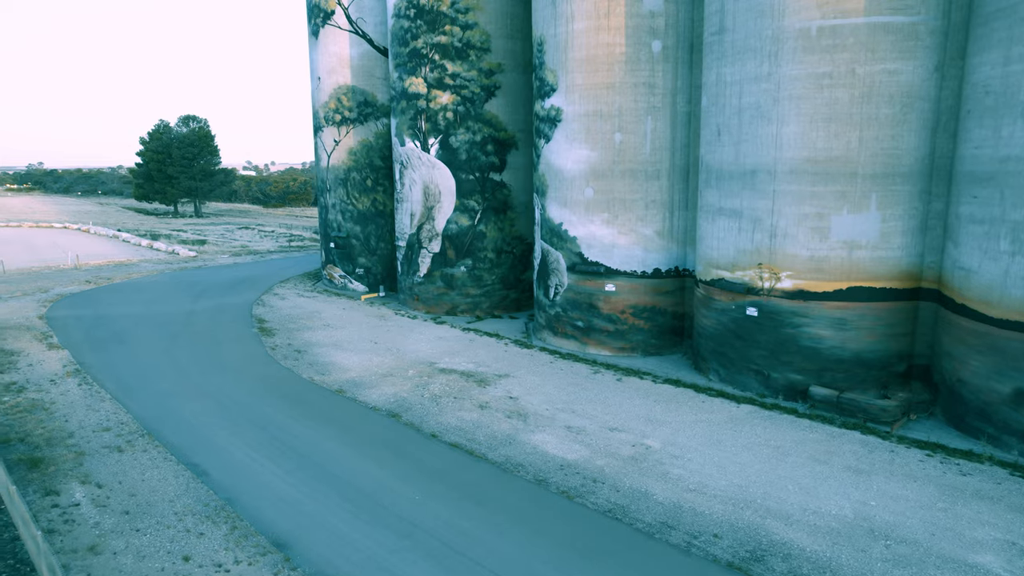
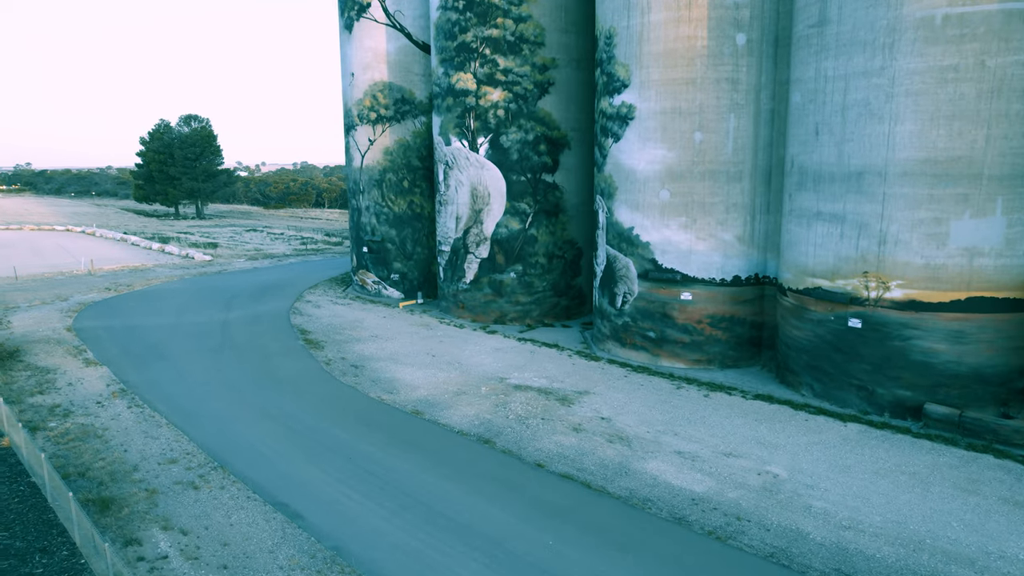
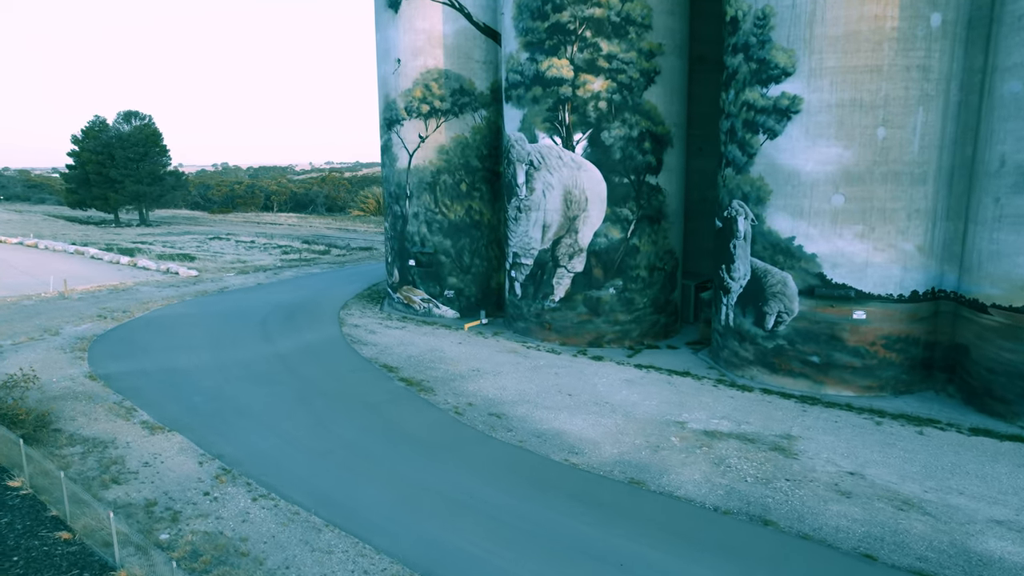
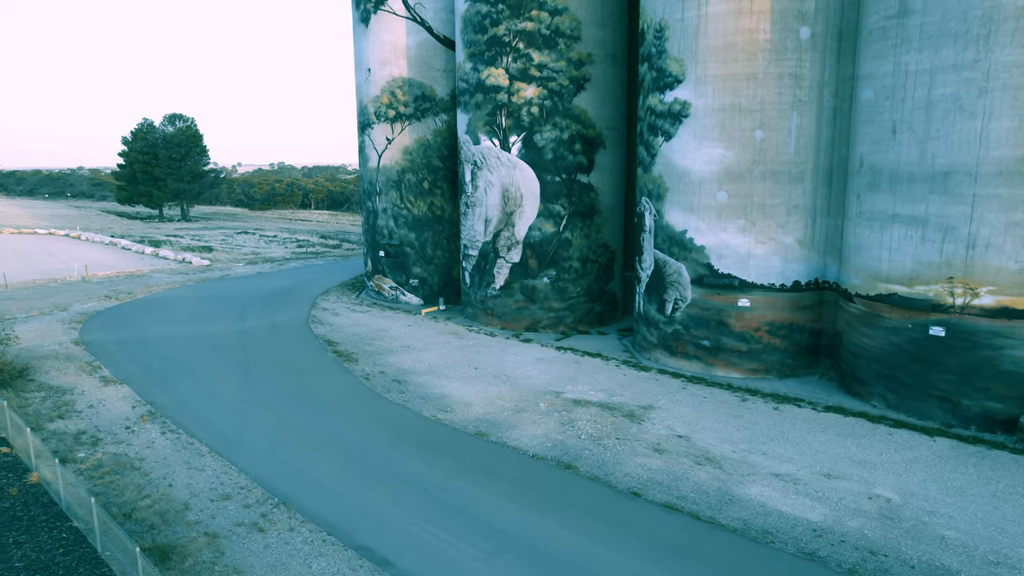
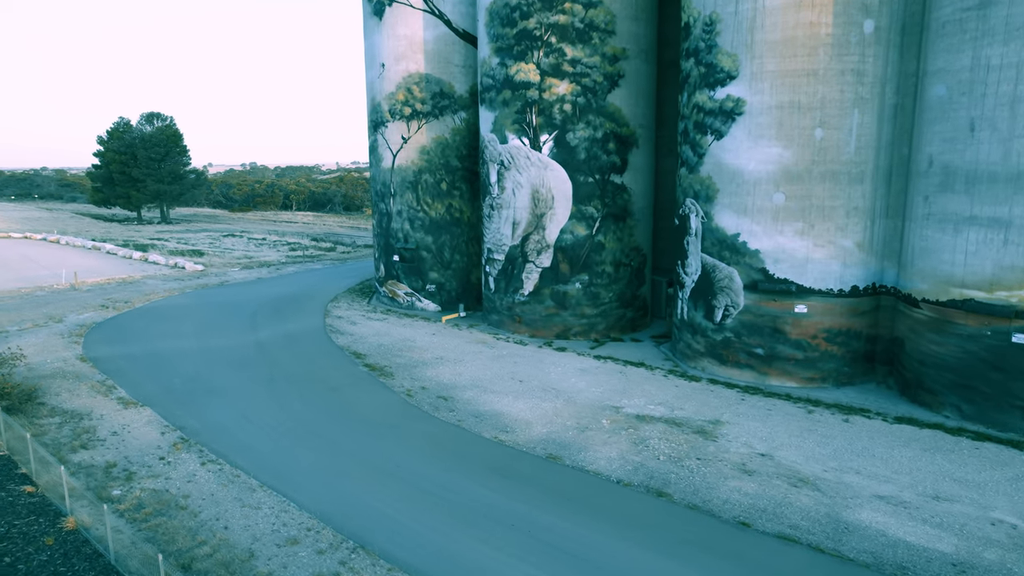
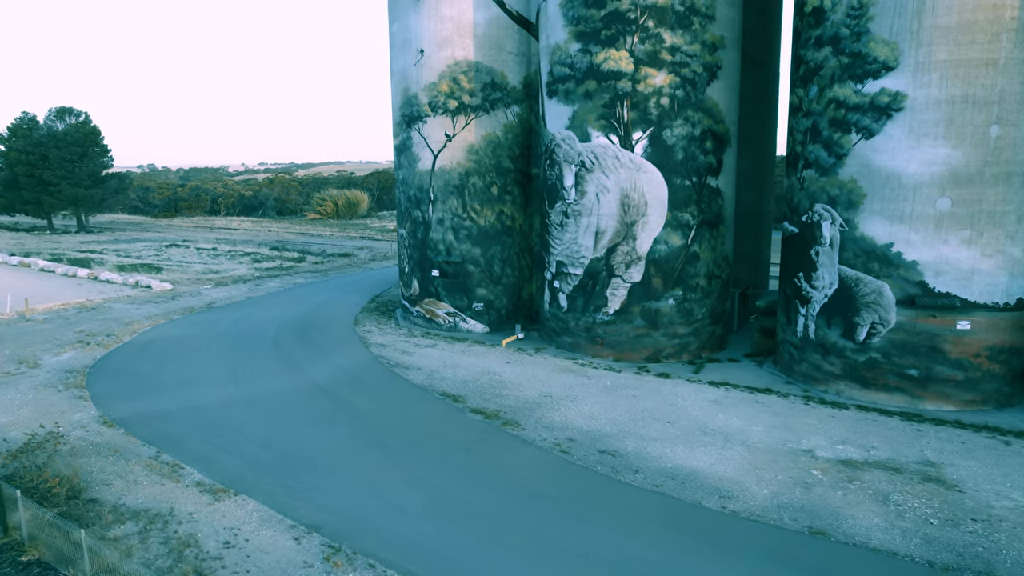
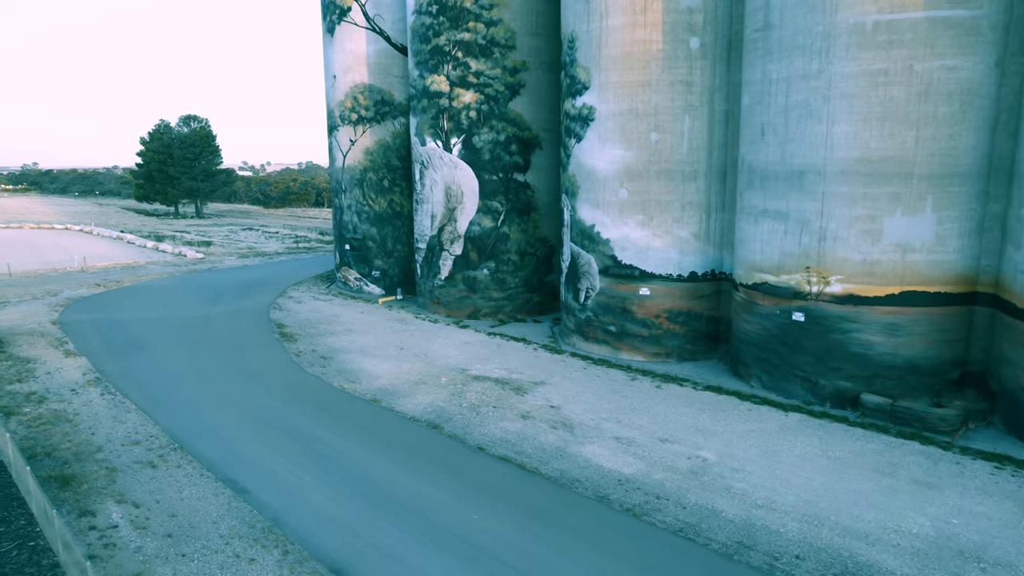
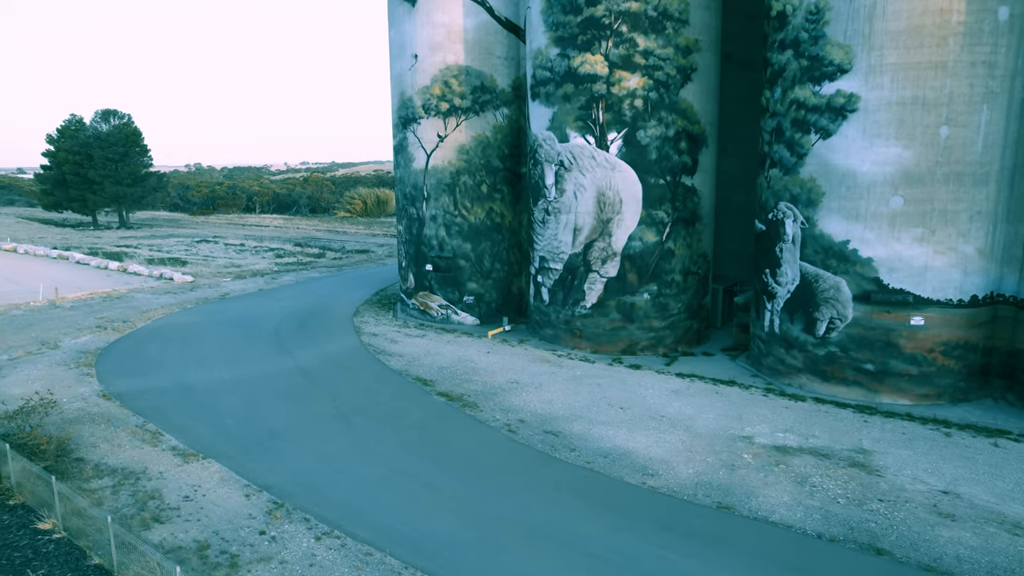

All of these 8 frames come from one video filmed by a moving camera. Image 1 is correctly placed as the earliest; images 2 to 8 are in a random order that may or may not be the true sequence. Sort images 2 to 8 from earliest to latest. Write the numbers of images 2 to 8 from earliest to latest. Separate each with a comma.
7, 2, 4, 5, 3, 8, 6
